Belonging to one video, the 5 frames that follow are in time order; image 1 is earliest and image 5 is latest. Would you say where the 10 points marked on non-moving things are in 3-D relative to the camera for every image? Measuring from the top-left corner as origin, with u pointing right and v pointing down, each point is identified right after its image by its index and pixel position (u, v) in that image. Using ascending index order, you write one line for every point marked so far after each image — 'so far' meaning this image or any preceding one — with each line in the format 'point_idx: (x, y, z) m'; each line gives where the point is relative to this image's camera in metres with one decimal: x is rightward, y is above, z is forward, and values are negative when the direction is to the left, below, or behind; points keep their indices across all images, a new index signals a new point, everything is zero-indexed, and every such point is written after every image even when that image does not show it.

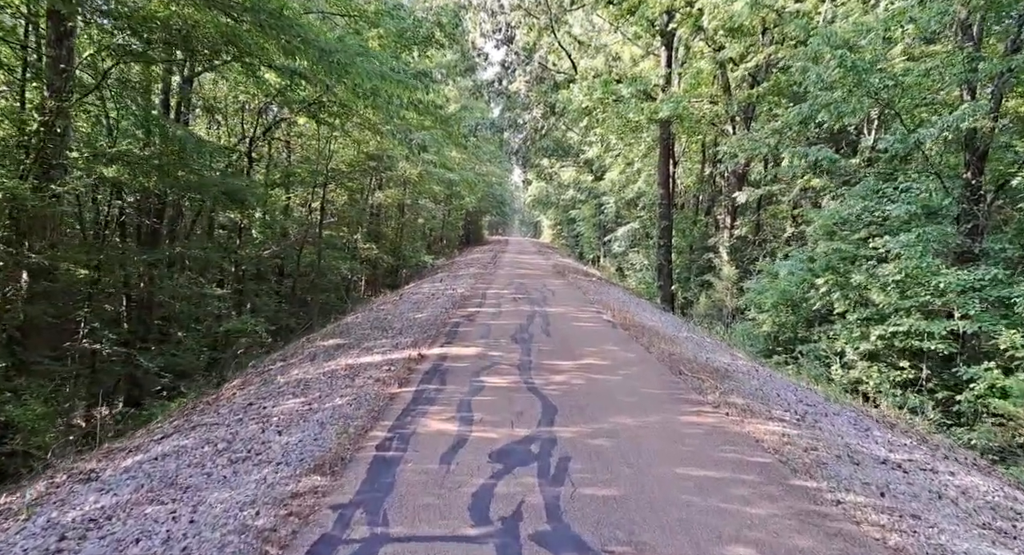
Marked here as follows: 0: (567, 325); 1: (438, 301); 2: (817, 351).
0: (+0.9, -0.8, +13.5) m
1: (-1.7, -0.5, +17.7) m
2: (+5.7, -1.4, +14.6) m
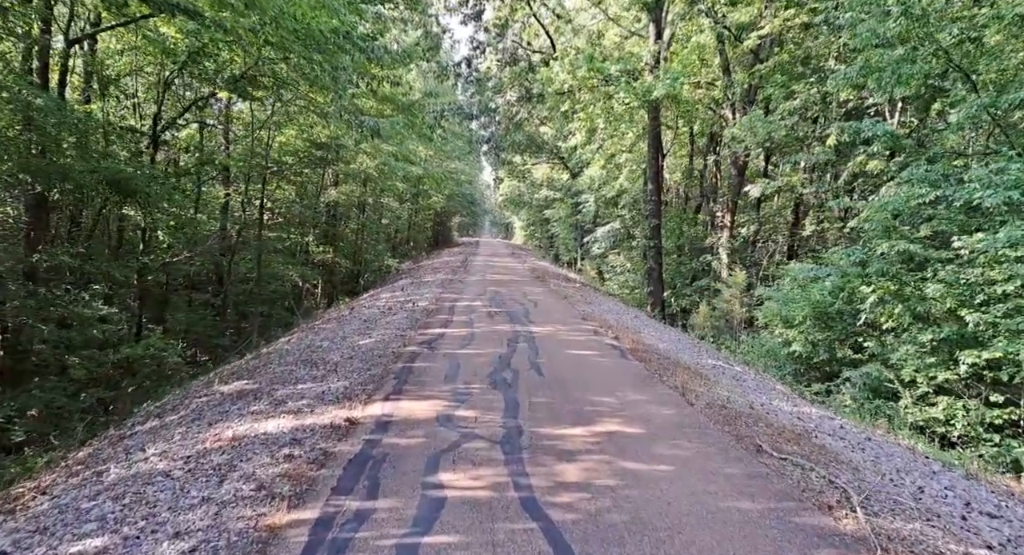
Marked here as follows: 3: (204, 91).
0: (+0.6, -1.0, +10.3) m
1: (-2.2, -0.7, +14.3) m
2: (+5.3, -1.5, +11.6) m
3: (-6.8, +4.1, +16.9) m
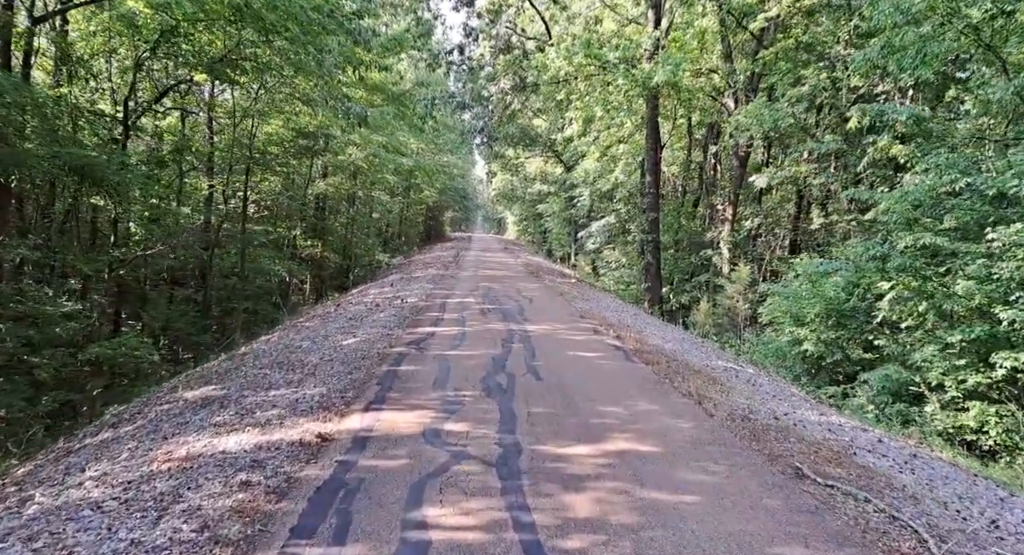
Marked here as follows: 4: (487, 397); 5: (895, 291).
0: (+0.5, -0.9, +9.5) m
1: (-2.3, -0.6, +13.5) m
2: (+5.3, -1.4, +10.8) m
3: (-6.9, +4.2, +16.0) m
4: (-0.2, -1.1, +7.1) m
5: (+5.4, -0.2, +10.6) m
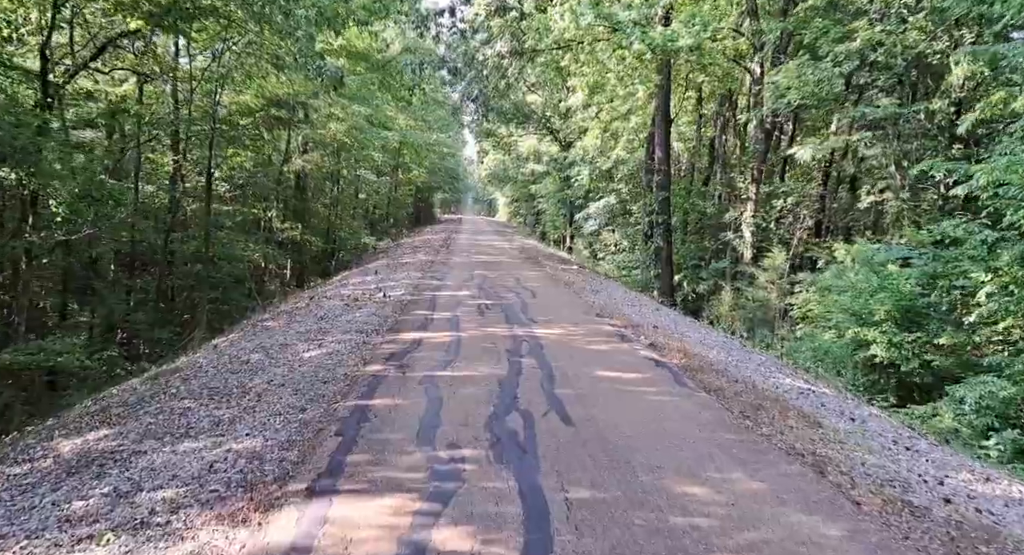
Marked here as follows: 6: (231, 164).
0: (+0.6, -0.9, +7.2) m
1: (-2.2, -0.5, +11.1) m
2: (+5.4, -1.4, +8.5) m
3: (-6.9, +4.4, +13.5) m
4: (-0.1, -1.1, +4.8) m
5: (+5.5, -0.1, +8.4) m
6: (-7.4, +2.9, +19.7) m
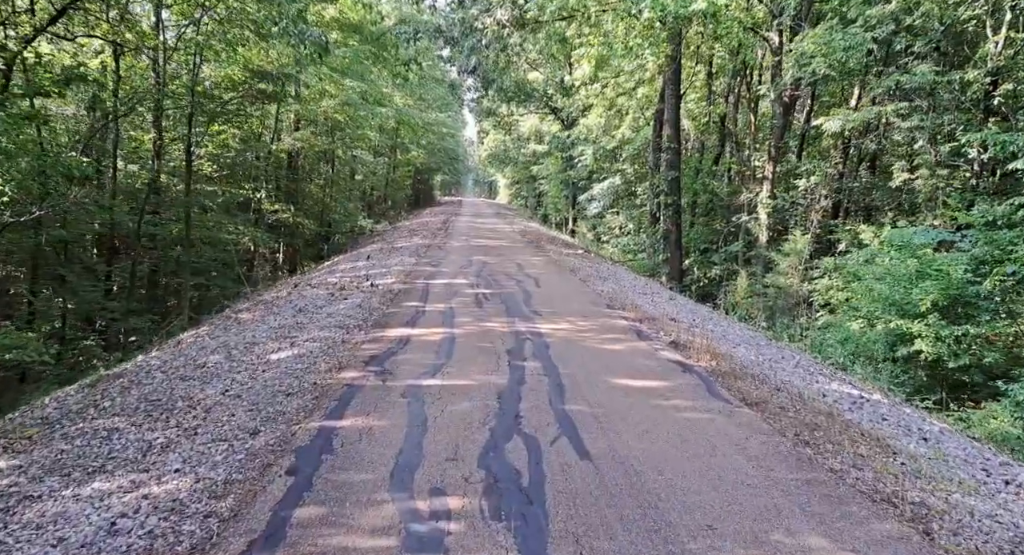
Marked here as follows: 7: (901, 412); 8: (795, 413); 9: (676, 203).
0: (+0.6, -0.8, +6.0) m
1: (-2.2, -0.3, +10.0) m
2: (+5.4, -1.2, +7.4) m
3: (-6.9, +4.6, +12.2) m
4: (-0.1, -1.1, +3.7) m
5: (+5.5, 0.0, +7.2) m
6: (-7.3, +3.3, +18.5) m
7: (+3.2, -1.1, +6.2) m
8: (+2.0, -0.9, +5.3) m
9: (+4.0, +1.8, +18.2) m
